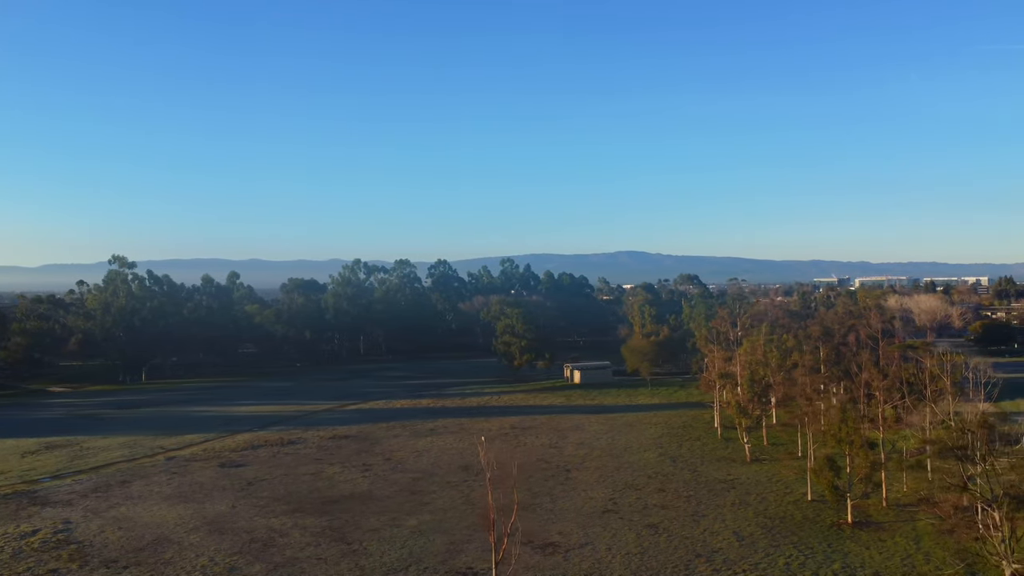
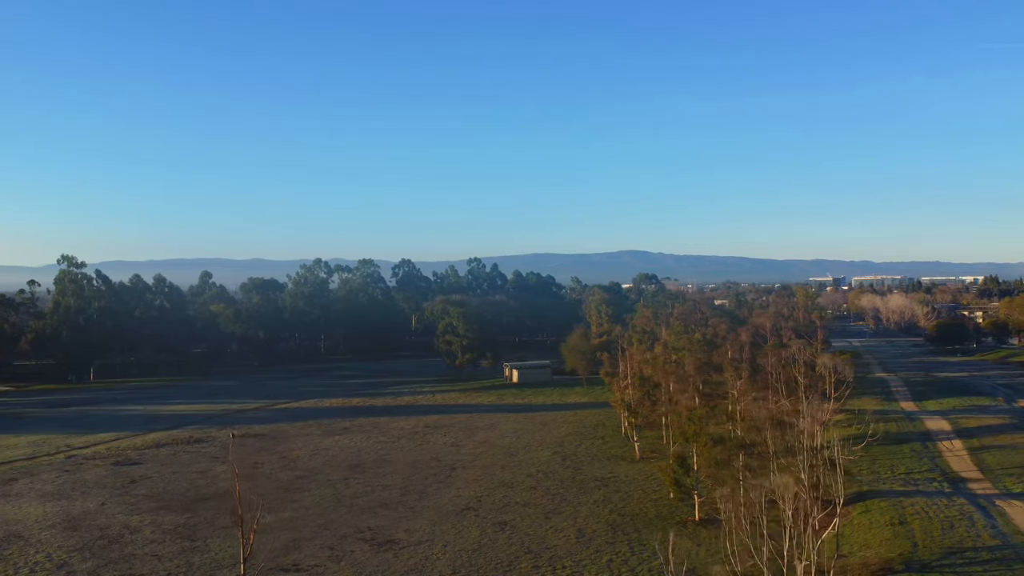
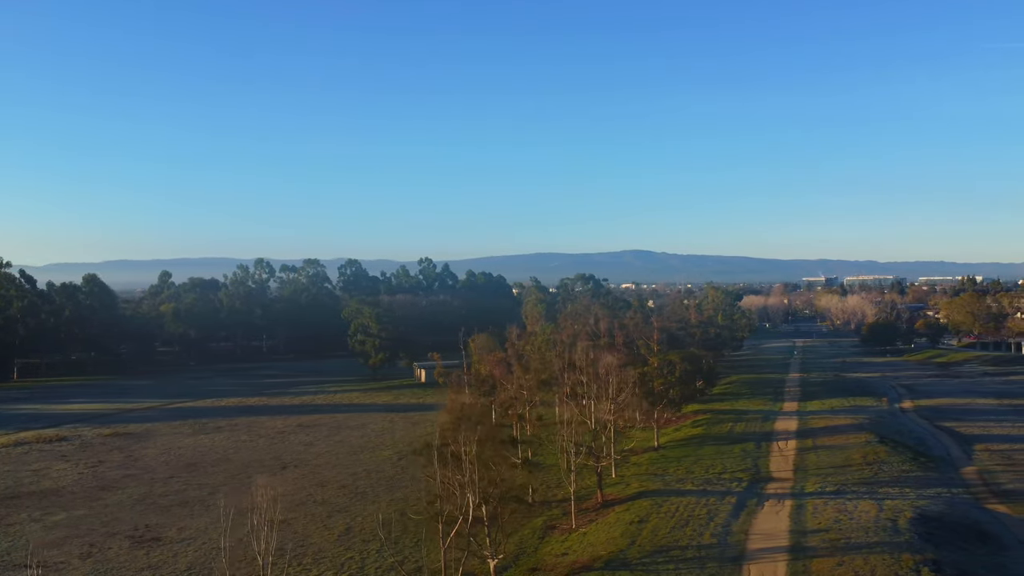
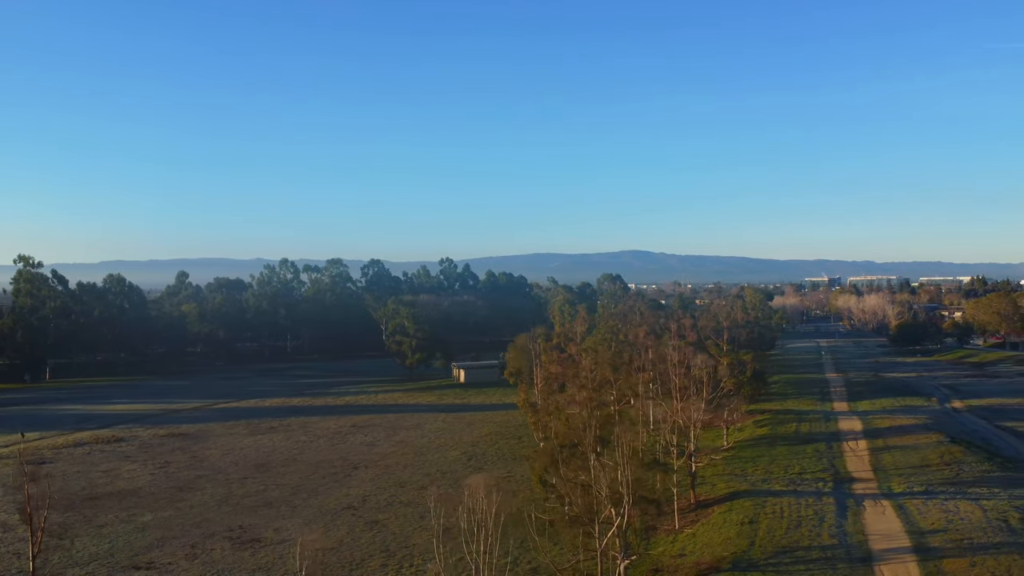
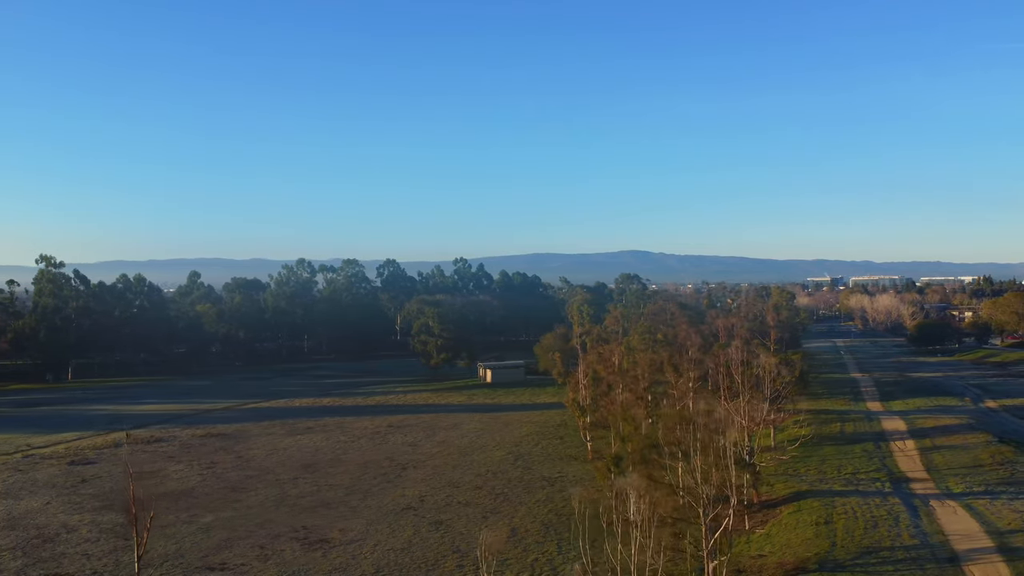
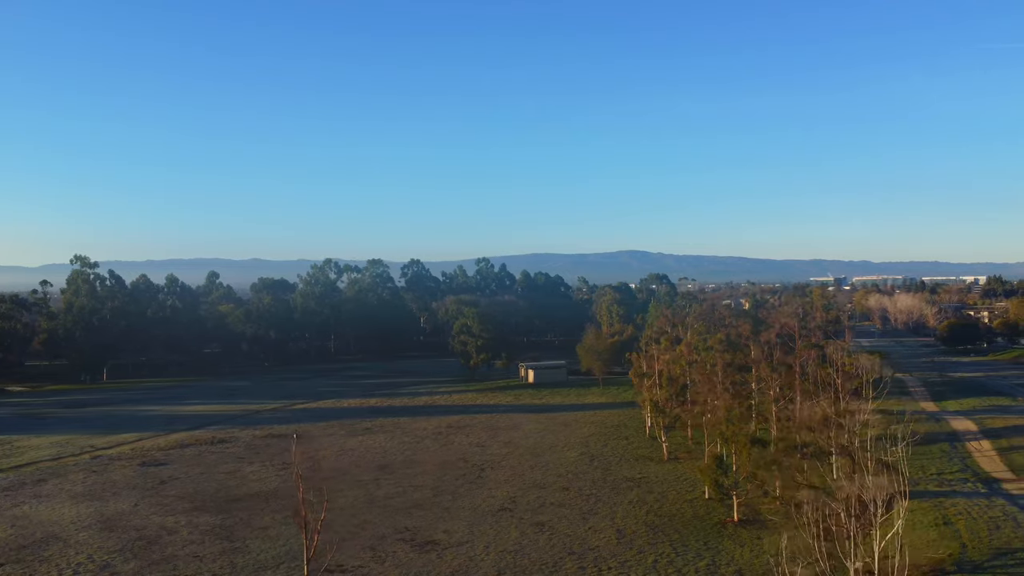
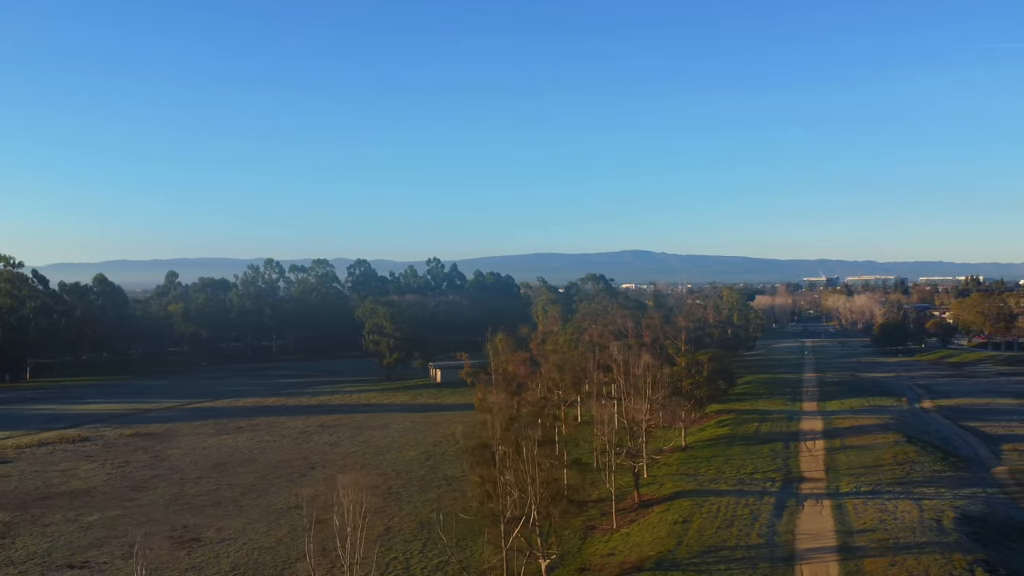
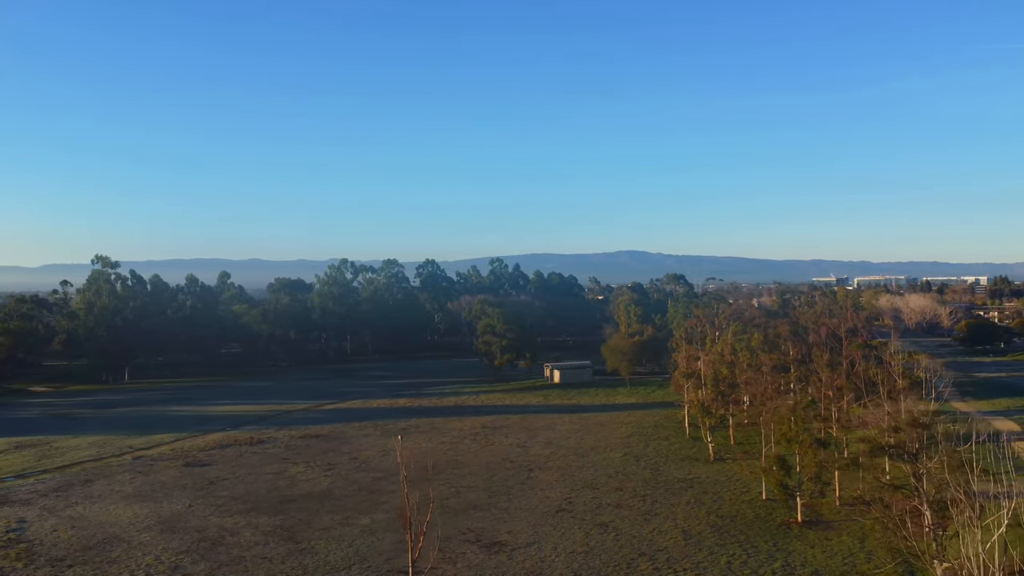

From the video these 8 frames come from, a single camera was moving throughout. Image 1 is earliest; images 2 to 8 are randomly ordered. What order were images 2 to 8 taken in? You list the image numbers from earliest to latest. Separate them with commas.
8, 6, 2, 5, 4, 7, 3
